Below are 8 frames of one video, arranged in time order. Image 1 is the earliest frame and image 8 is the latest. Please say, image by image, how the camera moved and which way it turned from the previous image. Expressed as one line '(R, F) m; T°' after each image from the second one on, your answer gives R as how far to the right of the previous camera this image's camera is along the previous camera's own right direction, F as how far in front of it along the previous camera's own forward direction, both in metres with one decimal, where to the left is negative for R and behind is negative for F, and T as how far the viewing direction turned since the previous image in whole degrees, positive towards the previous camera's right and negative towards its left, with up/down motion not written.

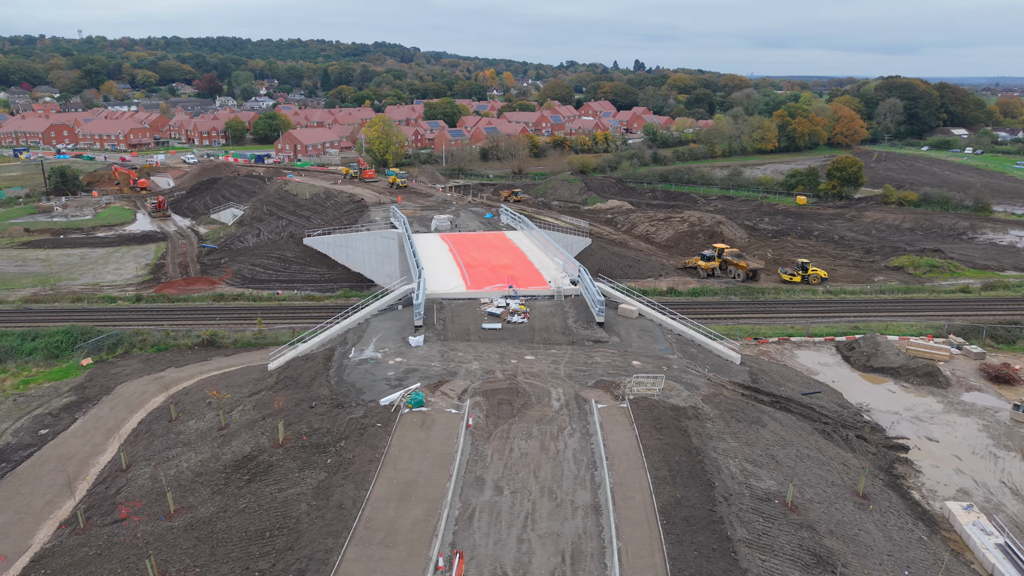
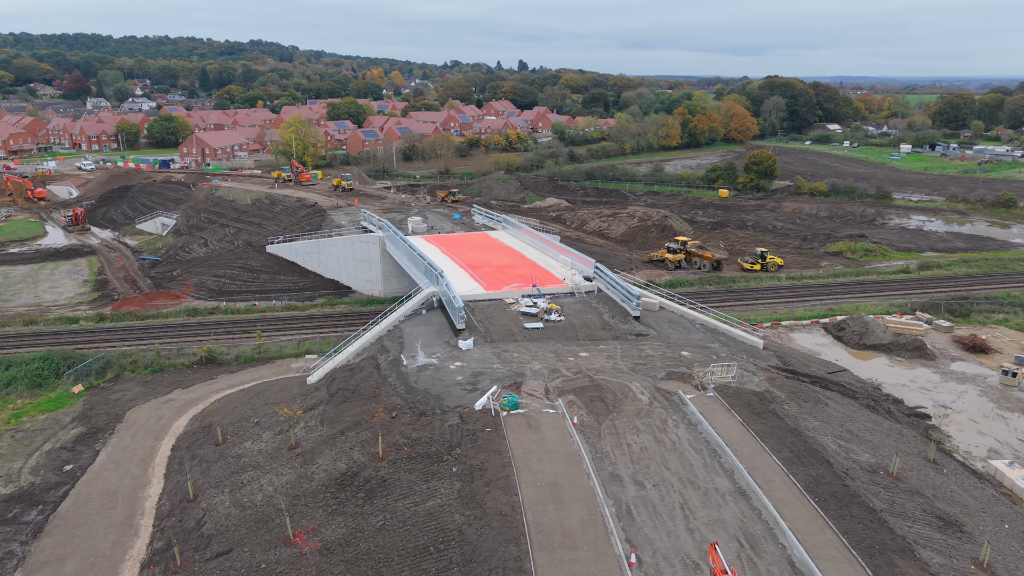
(-4.4, +0.3) m; +9°
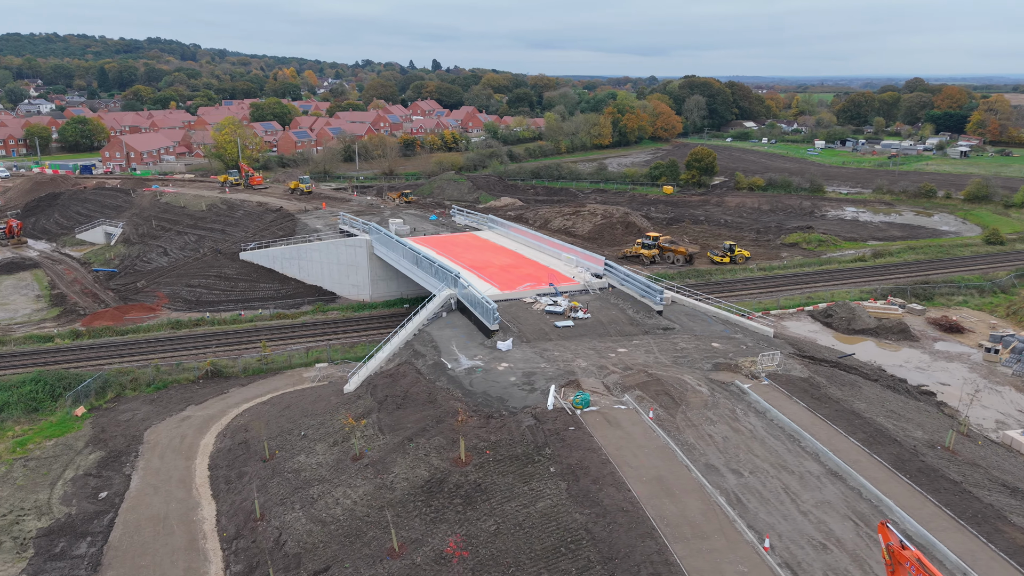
(-3.3, +0.2) m; +7°
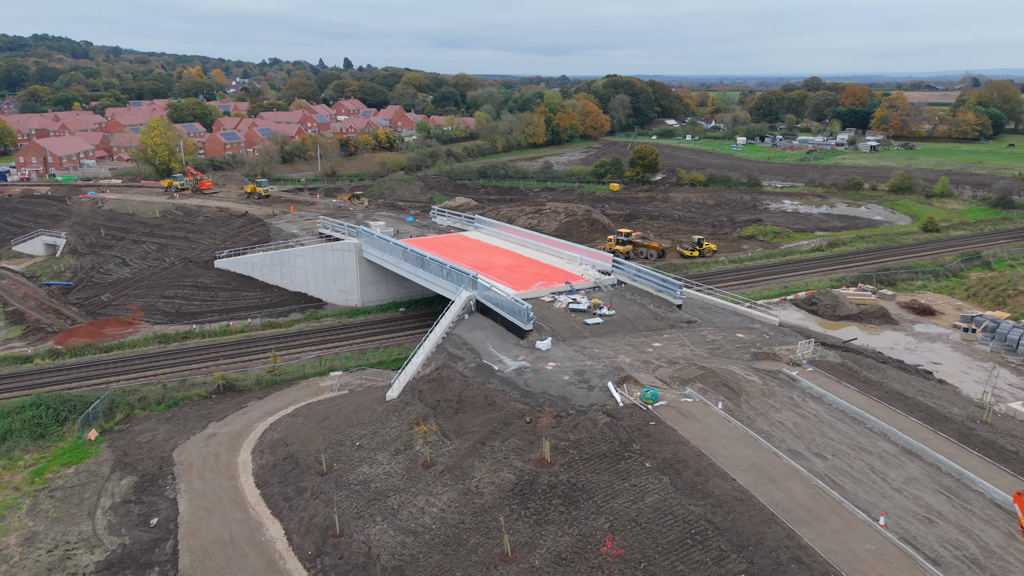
(-3.3, +0.2) m; +7°
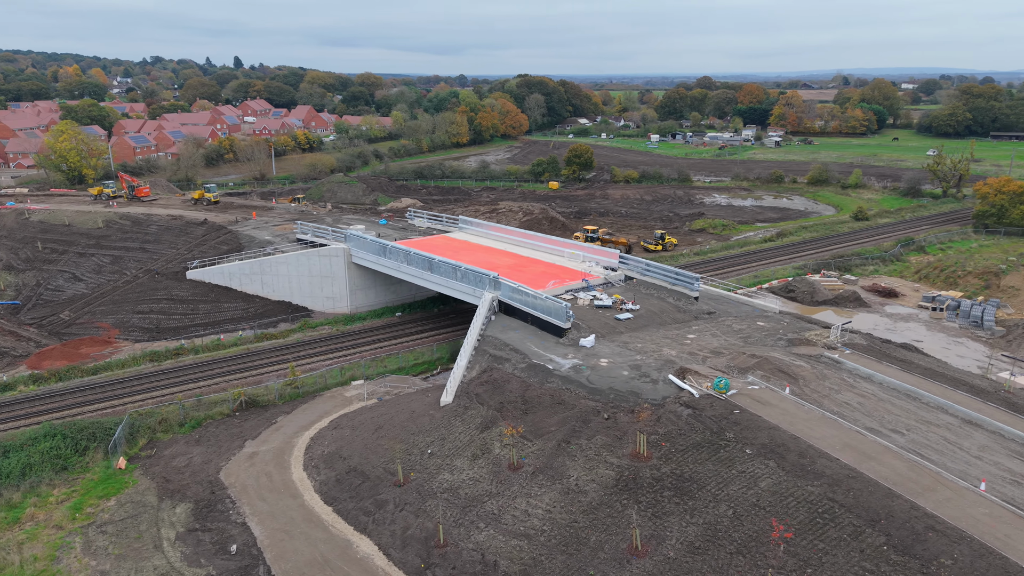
(-3.9, +0.2) m; +8°
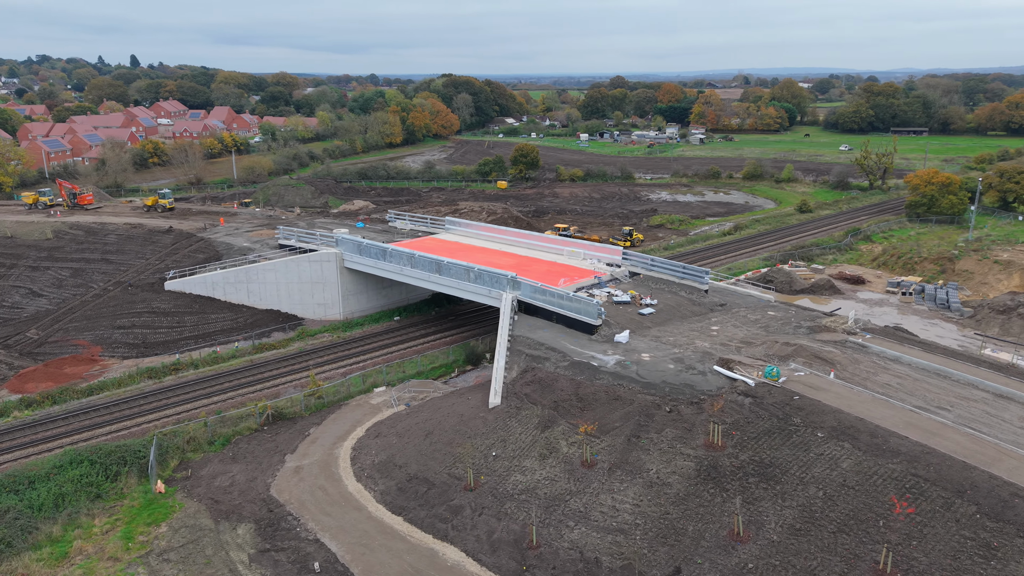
(-3.3, +0.2) m; +7°
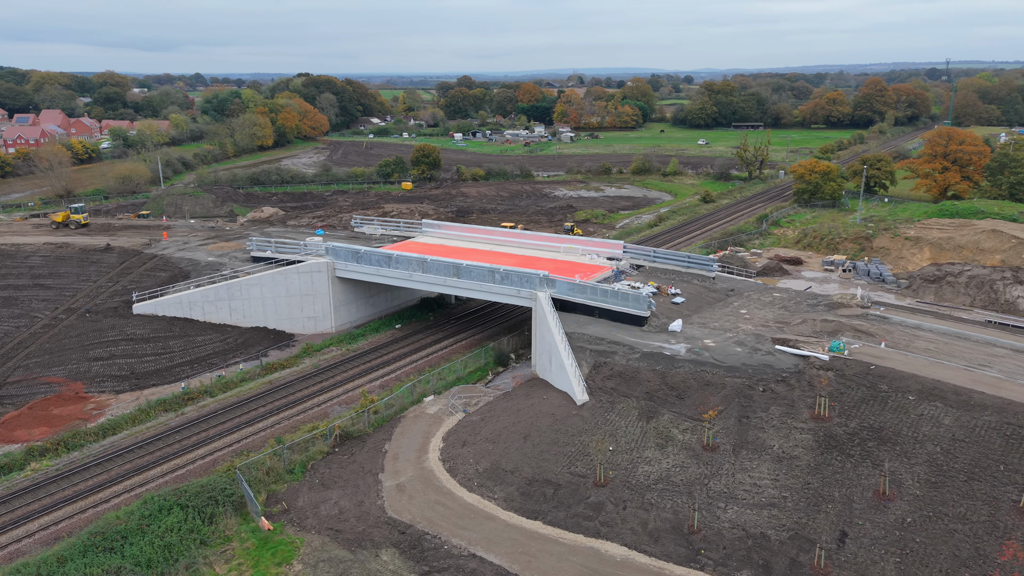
(-6.0, +0.6) m; +12°
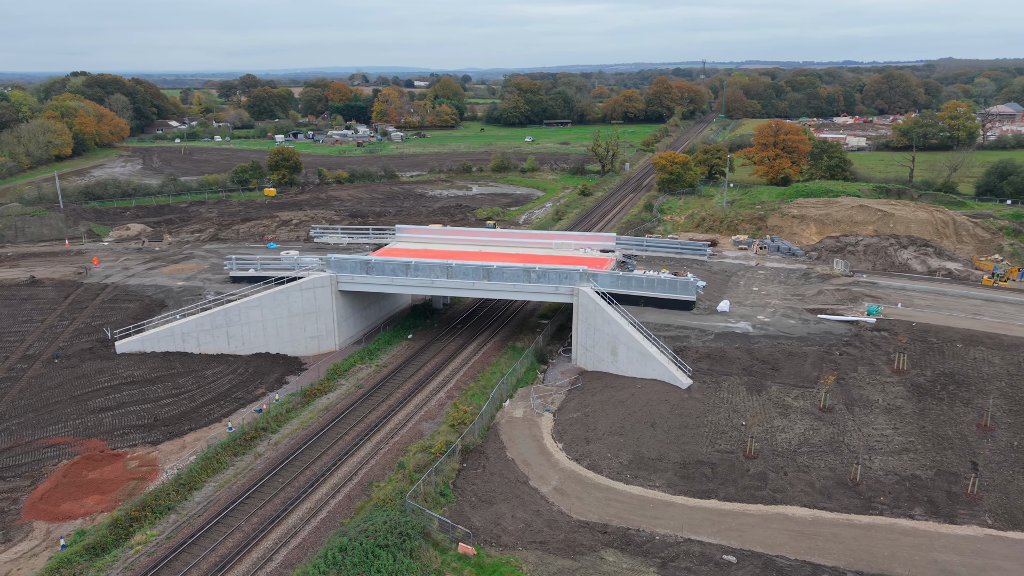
(-8.2, +1.1) m; +17°
